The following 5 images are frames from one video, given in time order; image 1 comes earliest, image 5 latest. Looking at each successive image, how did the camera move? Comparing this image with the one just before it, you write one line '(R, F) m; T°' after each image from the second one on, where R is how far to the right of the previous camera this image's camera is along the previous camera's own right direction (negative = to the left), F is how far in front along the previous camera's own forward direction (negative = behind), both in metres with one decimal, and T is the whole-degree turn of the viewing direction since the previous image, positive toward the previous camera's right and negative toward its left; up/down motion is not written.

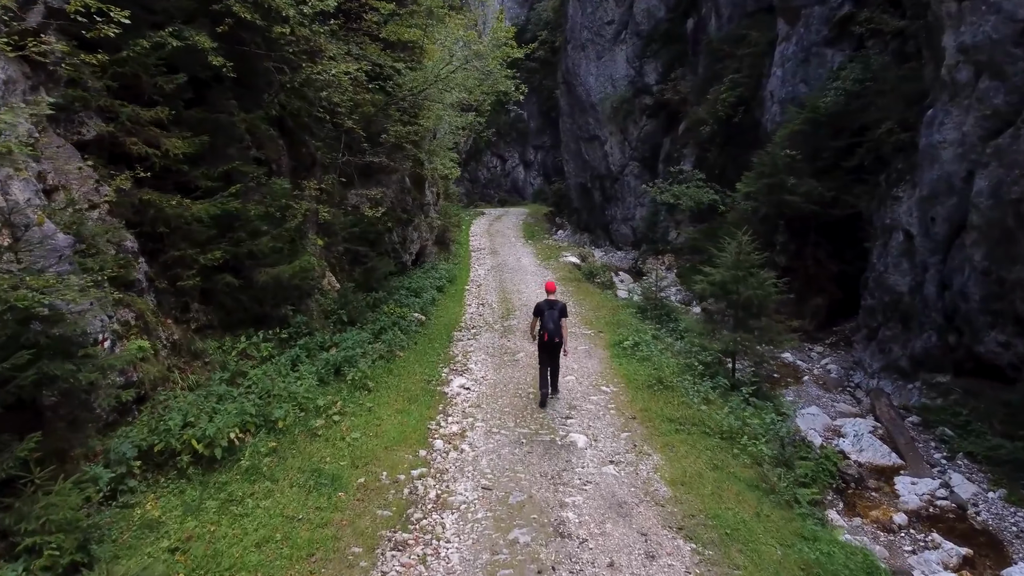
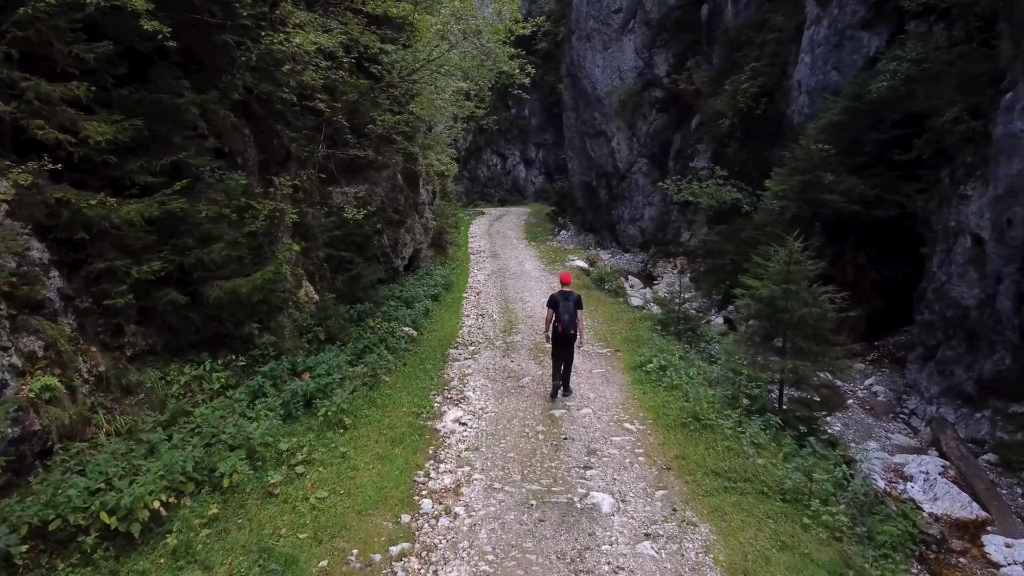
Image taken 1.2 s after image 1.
(-0.1, +1.6) m; 0°
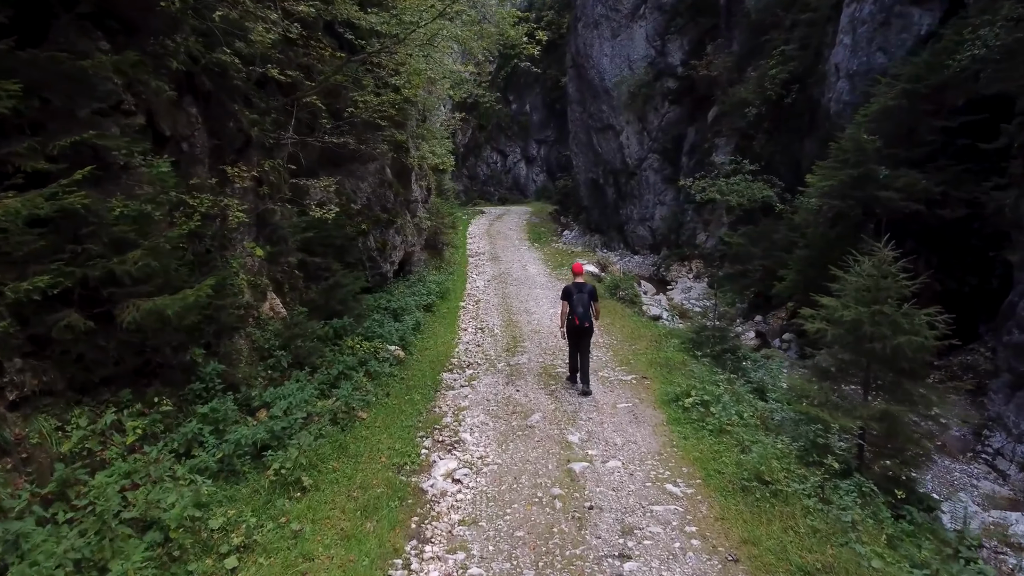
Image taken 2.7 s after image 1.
(-0.1, +1.8) m; 0°
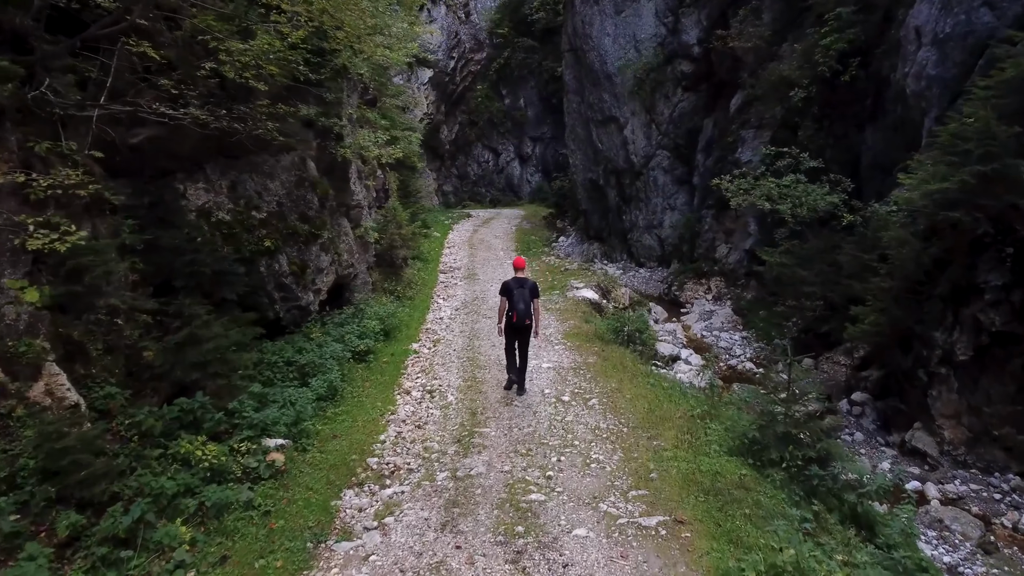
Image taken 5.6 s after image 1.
(+0.4, +3.8) m; 0°
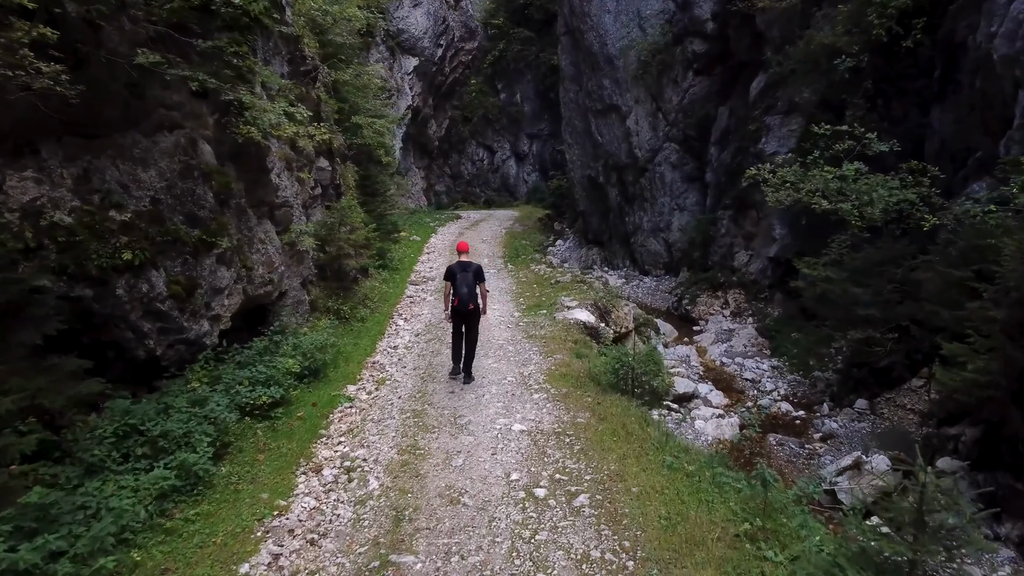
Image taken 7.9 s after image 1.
(+0.4, +2.7) m; 0°
